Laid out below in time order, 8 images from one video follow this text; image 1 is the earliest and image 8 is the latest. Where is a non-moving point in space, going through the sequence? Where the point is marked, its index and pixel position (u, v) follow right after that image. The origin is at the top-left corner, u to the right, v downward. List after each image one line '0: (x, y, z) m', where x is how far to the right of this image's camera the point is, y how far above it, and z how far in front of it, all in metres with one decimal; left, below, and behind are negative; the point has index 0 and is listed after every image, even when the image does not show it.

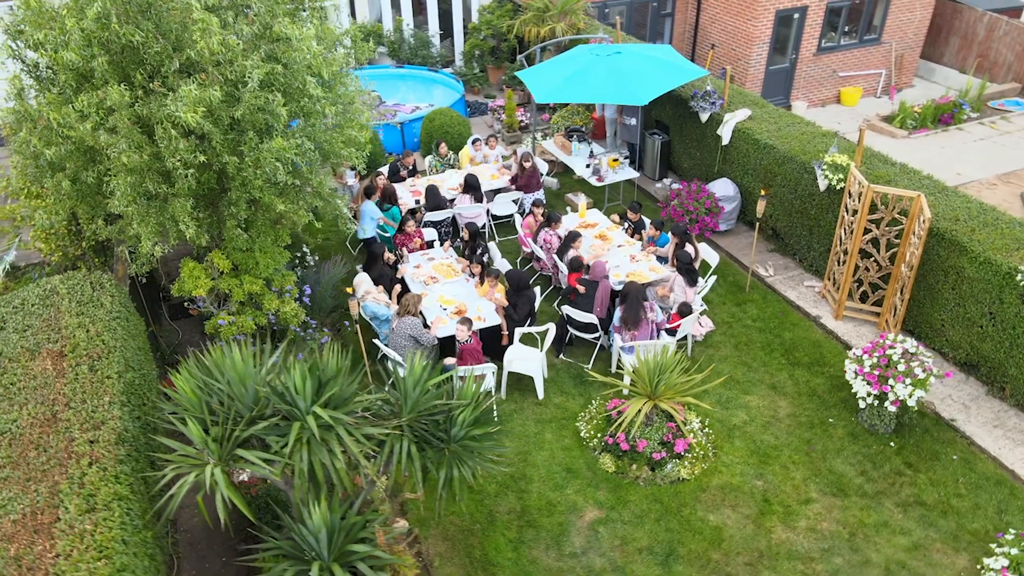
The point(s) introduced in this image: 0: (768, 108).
0: (+3.6, +2.5, +10.6) m
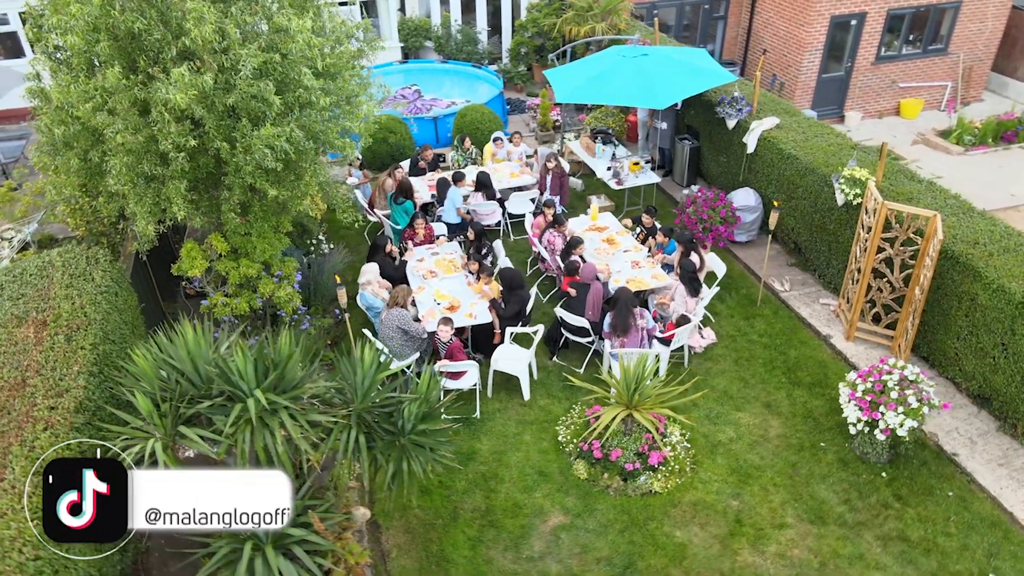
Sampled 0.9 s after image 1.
0: (+3.9, +2.3, +10.2) m
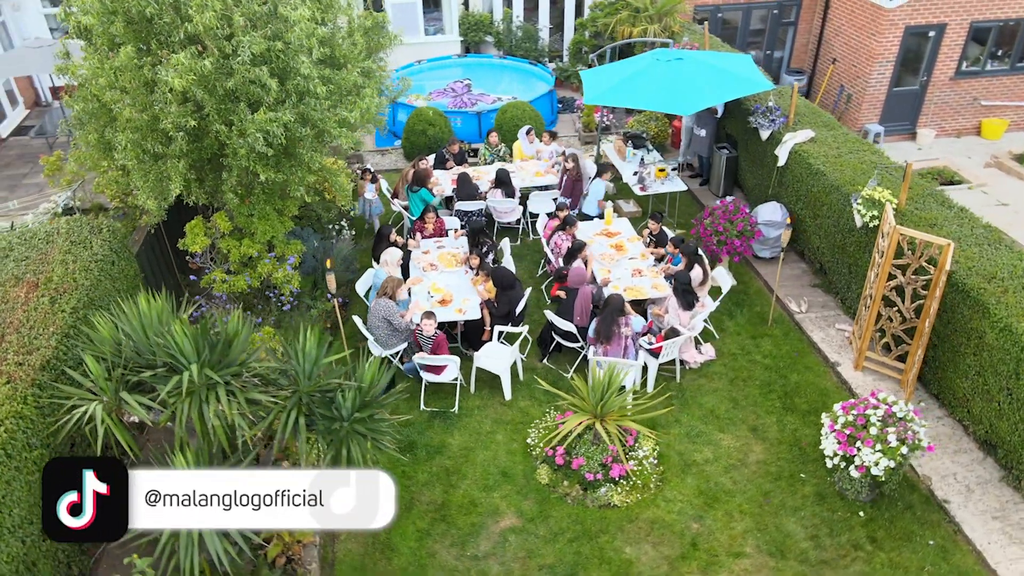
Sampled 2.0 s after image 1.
0: (+4.2, +2.0, +9.7) m
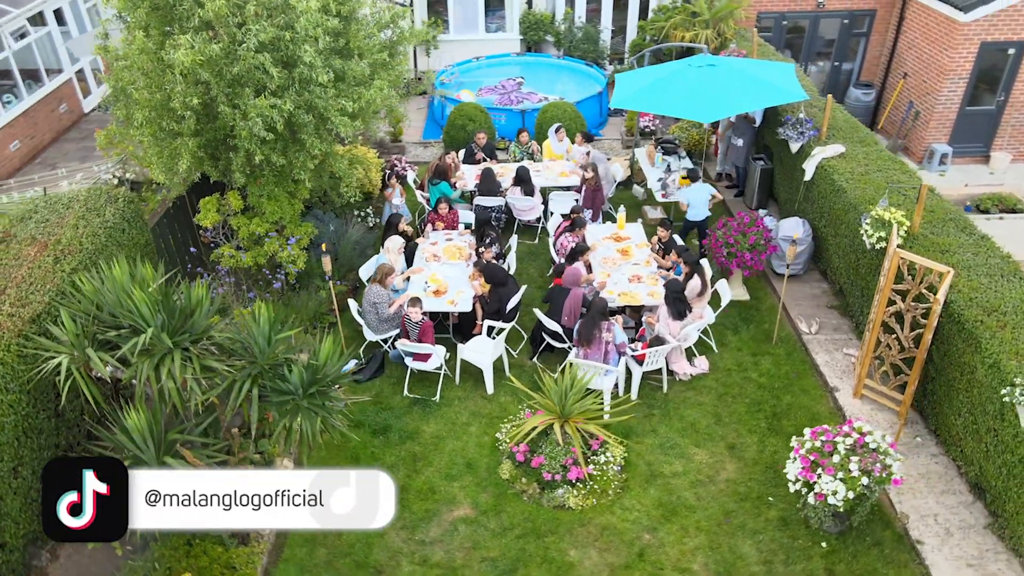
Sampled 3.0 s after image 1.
0: (+4.5, +1.7, +9.3) m
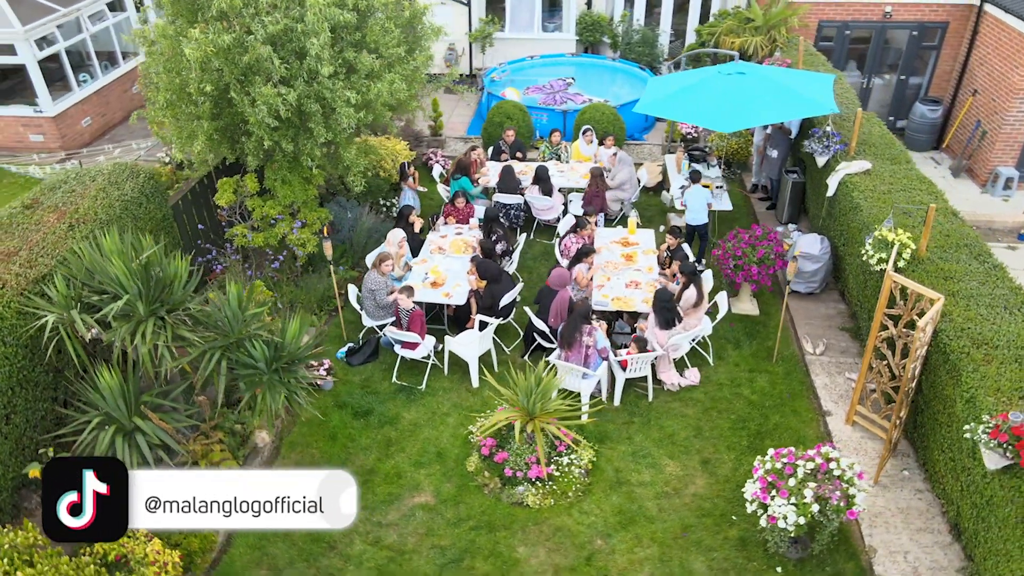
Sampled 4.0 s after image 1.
0: (+4.6, +1.4, +8.9) m
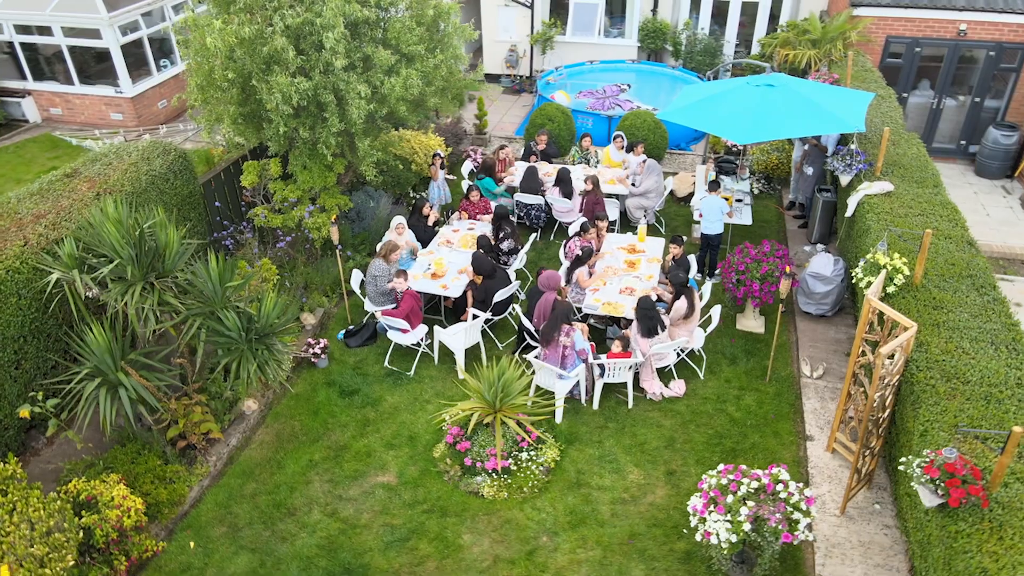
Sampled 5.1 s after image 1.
0: (+4.7, +1.1, +8.5) m
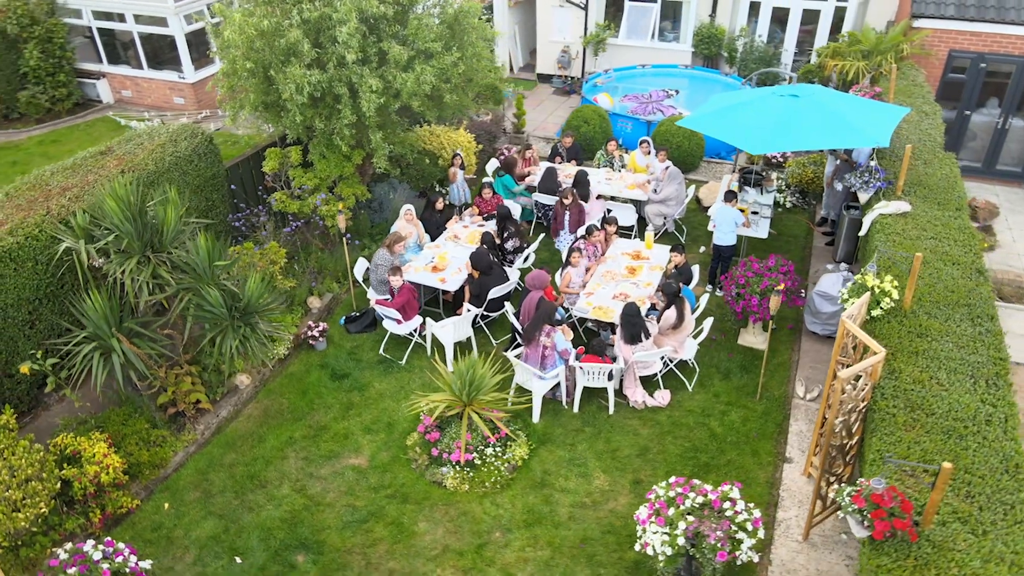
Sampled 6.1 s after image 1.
0: (+4.7, +0.8, +8.0) m
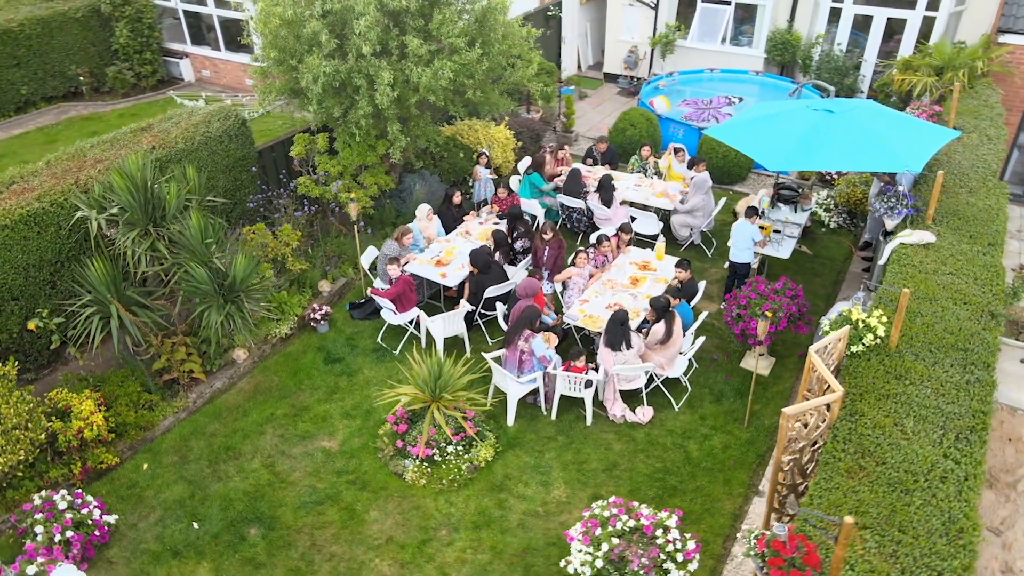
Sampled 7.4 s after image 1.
0: (+4.6, +0.4, +7.4) m
